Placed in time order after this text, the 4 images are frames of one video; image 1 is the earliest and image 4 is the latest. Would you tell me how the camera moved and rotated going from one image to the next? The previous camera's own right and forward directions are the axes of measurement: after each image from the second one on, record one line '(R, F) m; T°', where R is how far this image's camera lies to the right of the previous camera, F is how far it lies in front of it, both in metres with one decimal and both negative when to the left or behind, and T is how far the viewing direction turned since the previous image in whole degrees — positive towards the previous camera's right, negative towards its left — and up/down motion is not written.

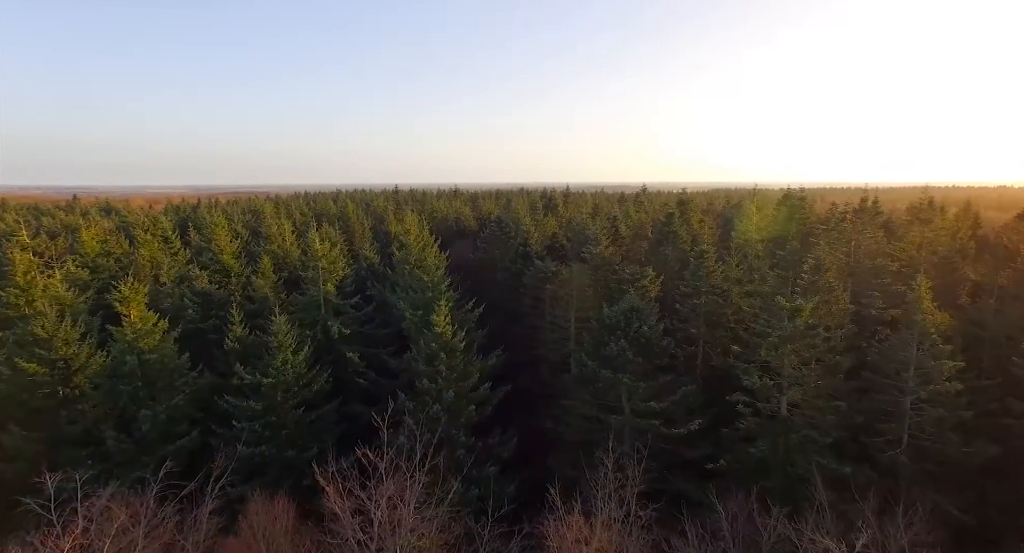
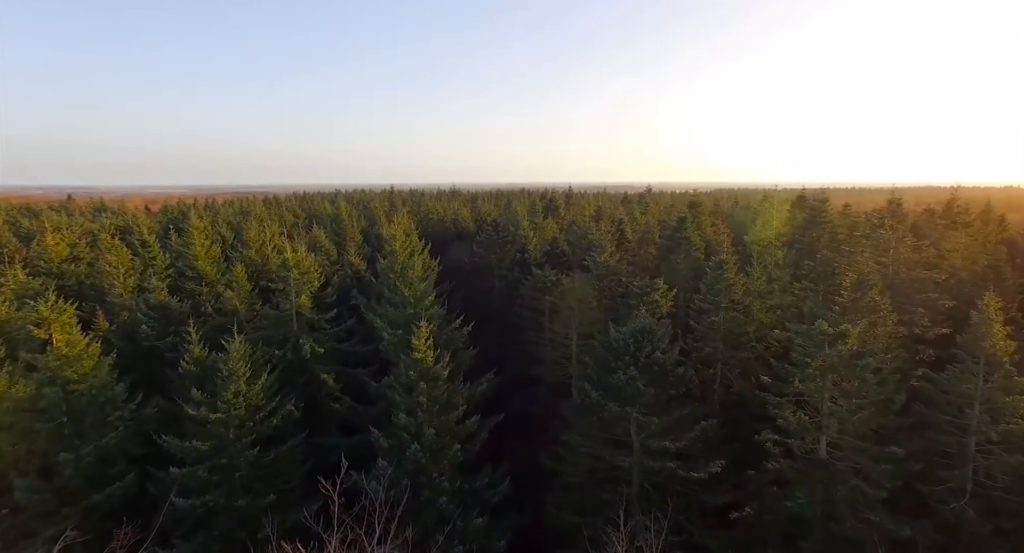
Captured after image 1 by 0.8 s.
(+0.4, +3.4) m; 0°
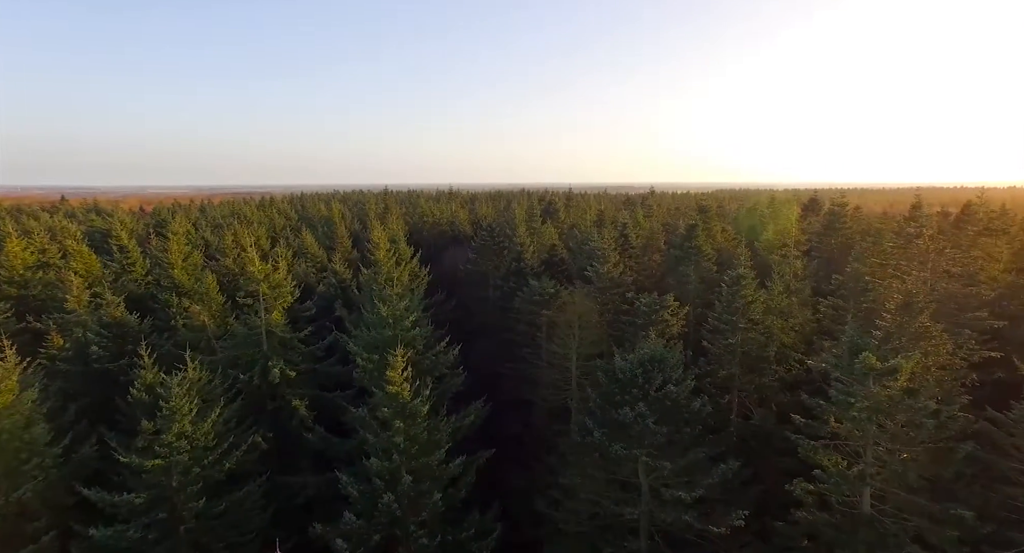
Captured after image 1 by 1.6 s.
(+0.4, +2.8) m; 0°
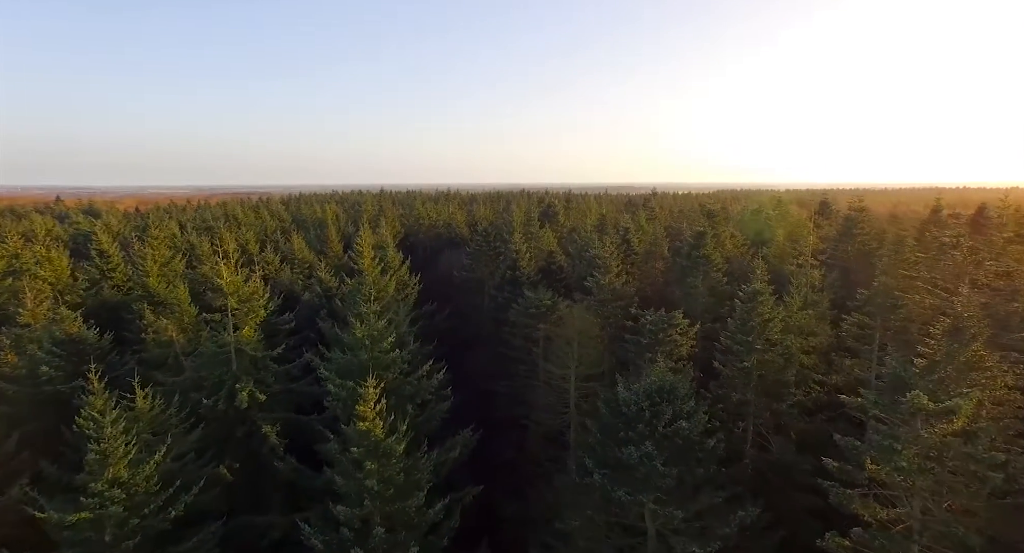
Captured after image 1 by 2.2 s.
(+0.4, +2.3) m; 0°
